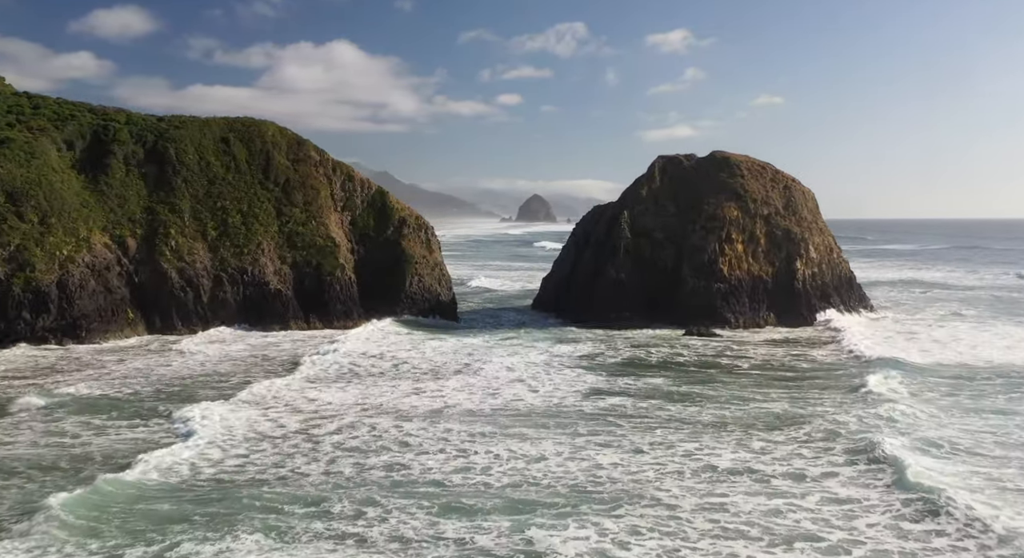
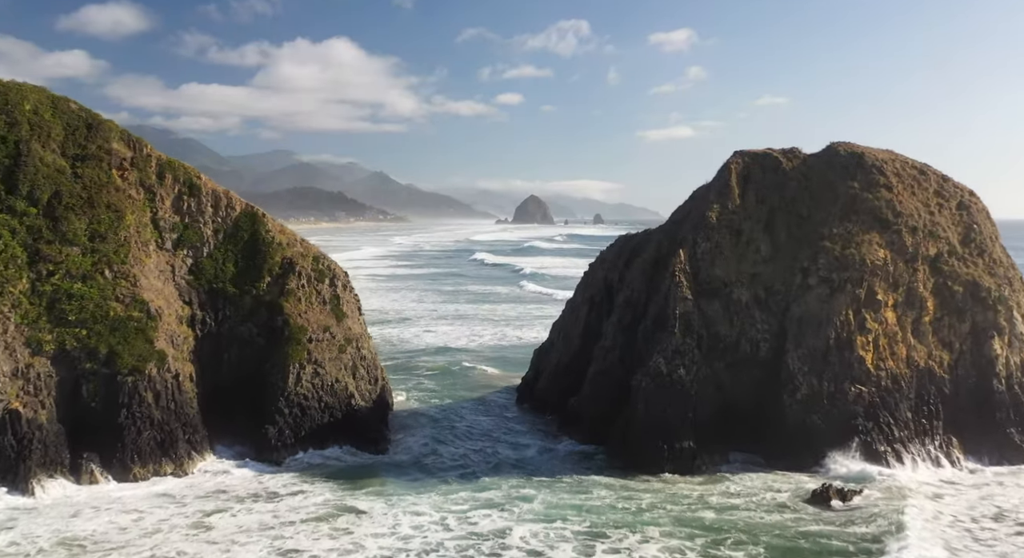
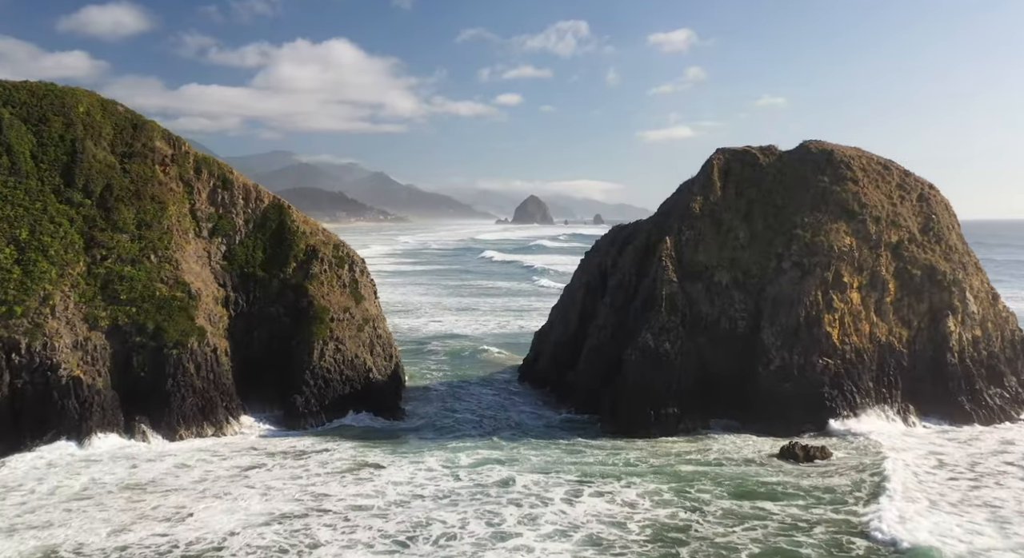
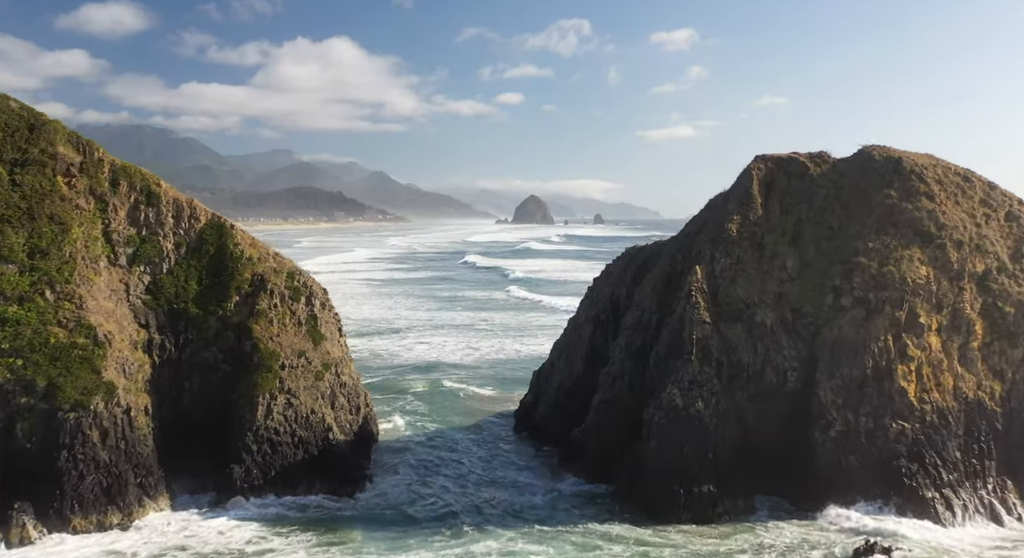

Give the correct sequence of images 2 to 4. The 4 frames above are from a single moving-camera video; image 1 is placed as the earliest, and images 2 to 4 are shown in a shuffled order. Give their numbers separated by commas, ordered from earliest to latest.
3, 2, 4
